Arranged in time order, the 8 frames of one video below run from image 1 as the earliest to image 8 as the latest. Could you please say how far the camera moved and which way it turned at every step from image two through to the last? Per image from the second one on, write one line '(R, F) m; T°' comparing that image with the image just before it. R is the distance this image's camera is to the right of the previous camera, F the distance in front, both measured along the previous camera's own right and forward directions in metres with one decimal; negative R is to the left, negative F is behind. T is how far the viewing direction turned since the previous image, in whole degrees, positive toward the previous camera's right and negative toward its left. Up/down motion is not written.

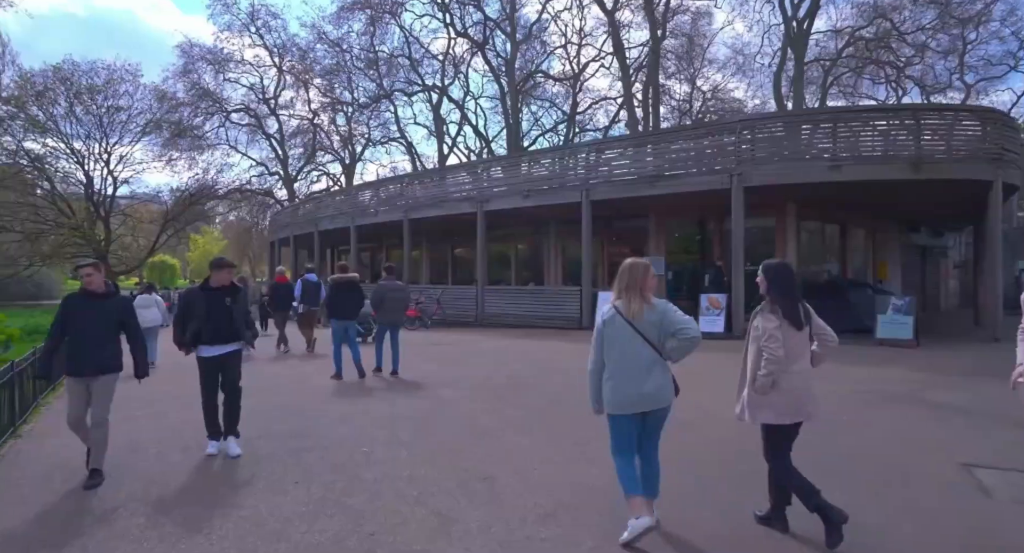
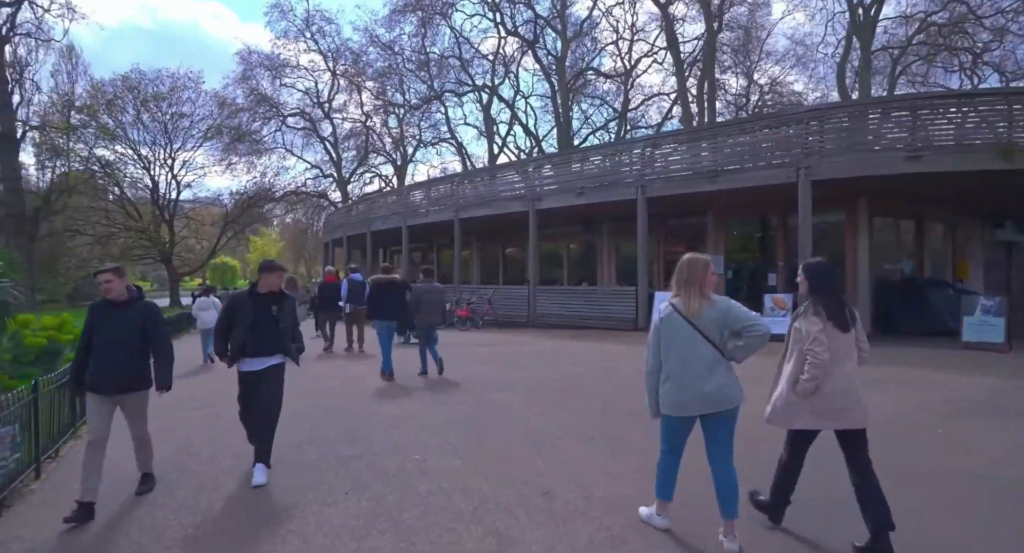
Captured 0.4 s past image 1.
(-0.1, +0.4) m; -5°
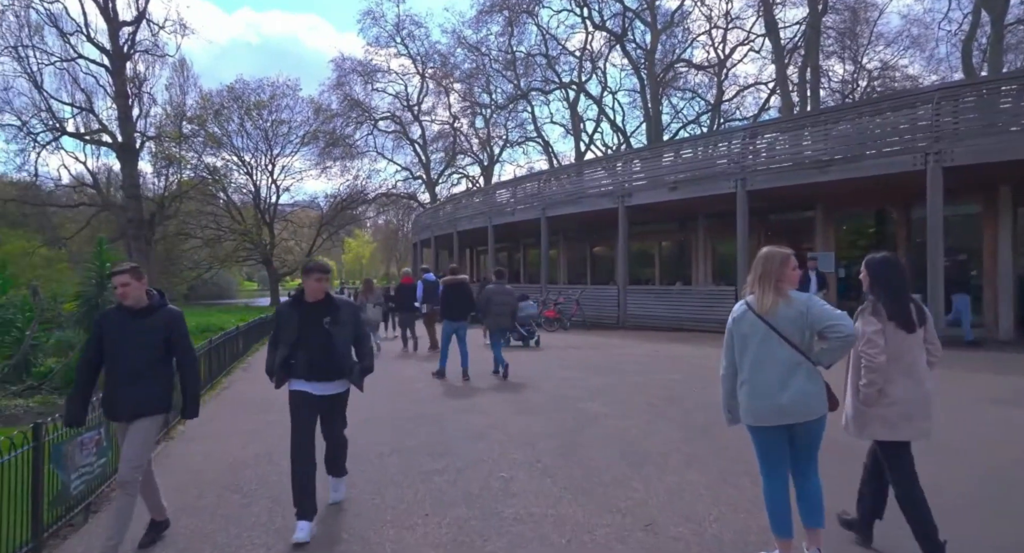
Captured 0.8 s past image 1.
(-0.1, +0.6) m; -8°
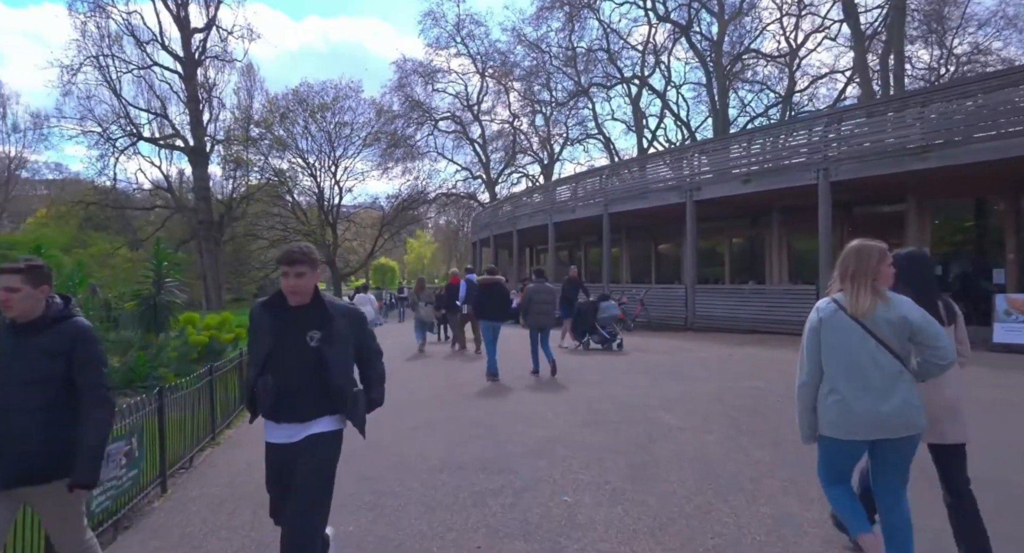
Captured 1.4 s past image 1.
(0.0, +0.7) m; -5°
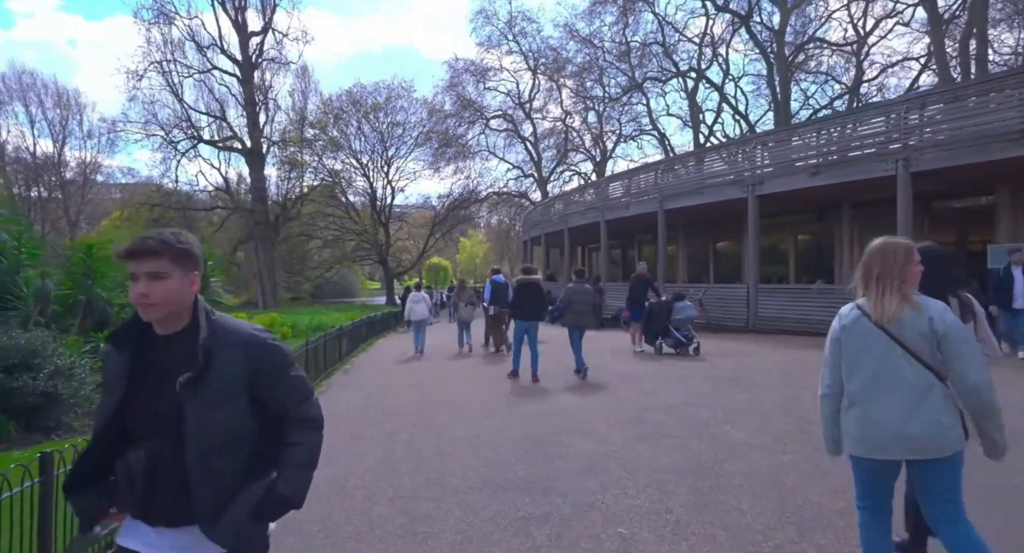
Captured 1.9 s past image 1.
(0.0, +0.6) m; -5°
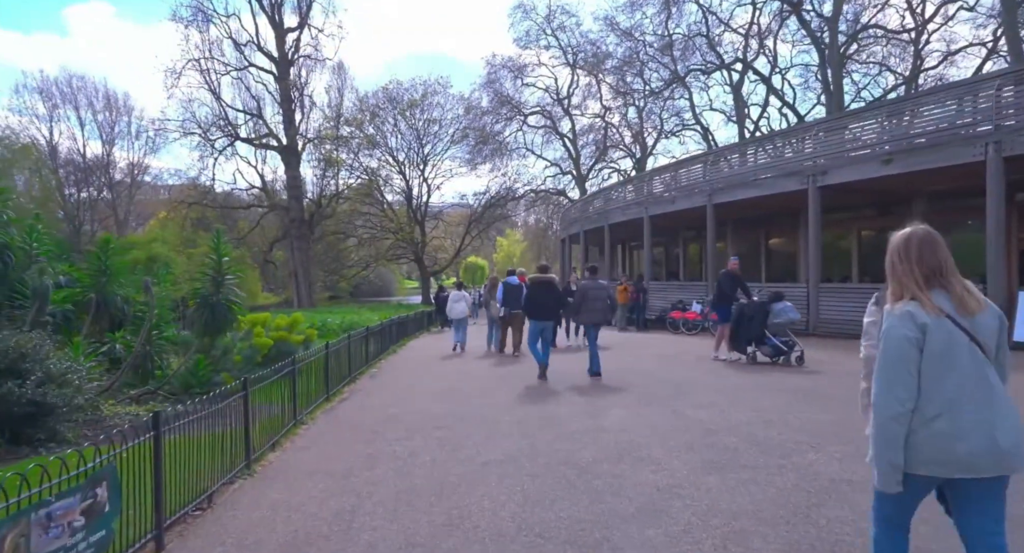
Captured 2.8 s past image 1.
(0.0, +1.0) m; -3°
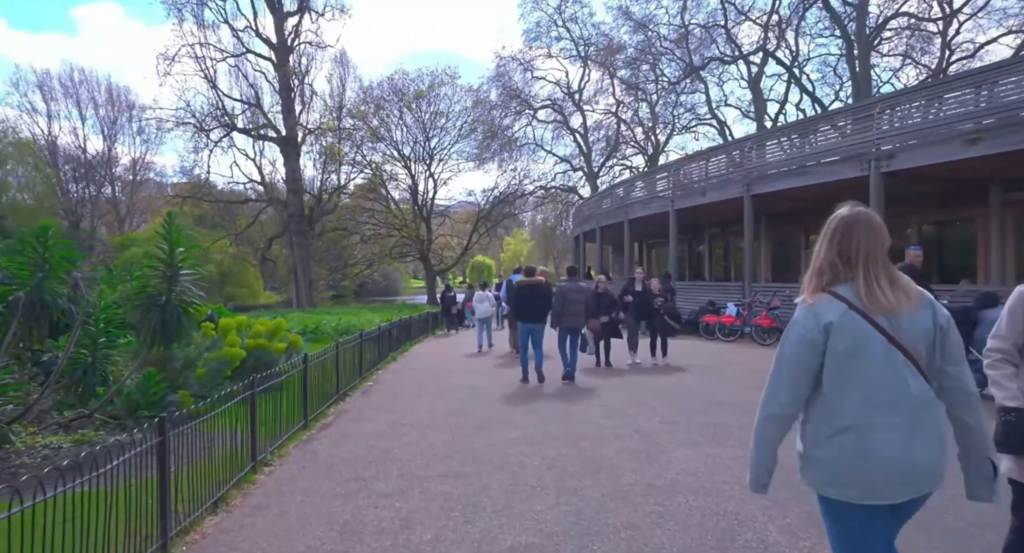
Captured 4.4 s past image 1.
(-0.2, +1.9) m; -1°
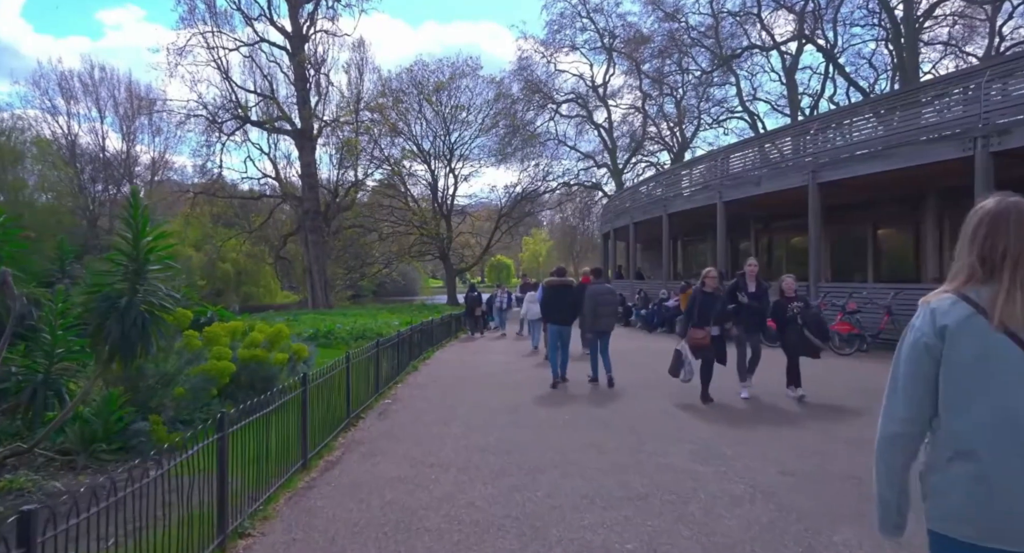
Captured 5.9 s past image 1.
(-0.4, +1.8) m; -2°
